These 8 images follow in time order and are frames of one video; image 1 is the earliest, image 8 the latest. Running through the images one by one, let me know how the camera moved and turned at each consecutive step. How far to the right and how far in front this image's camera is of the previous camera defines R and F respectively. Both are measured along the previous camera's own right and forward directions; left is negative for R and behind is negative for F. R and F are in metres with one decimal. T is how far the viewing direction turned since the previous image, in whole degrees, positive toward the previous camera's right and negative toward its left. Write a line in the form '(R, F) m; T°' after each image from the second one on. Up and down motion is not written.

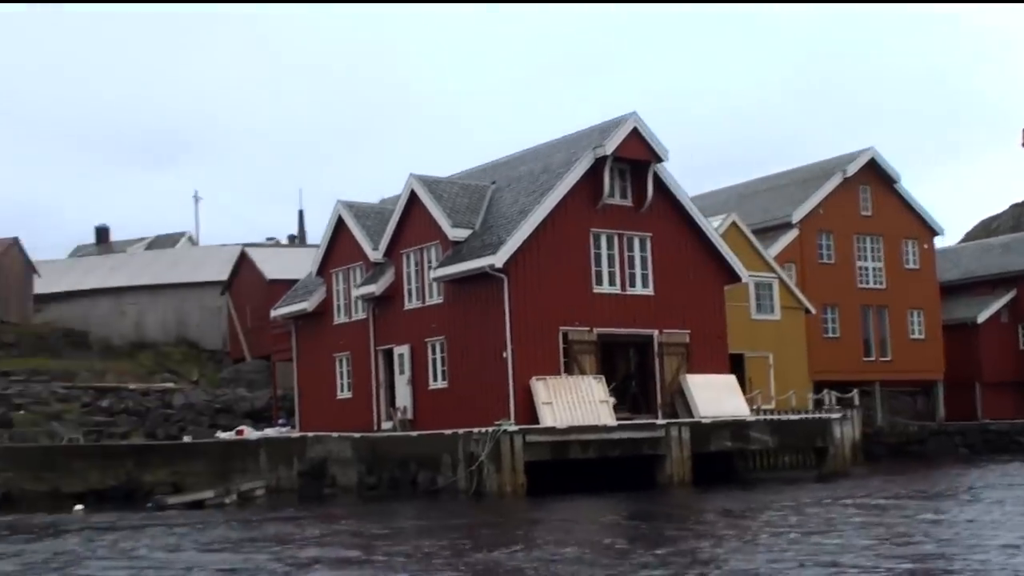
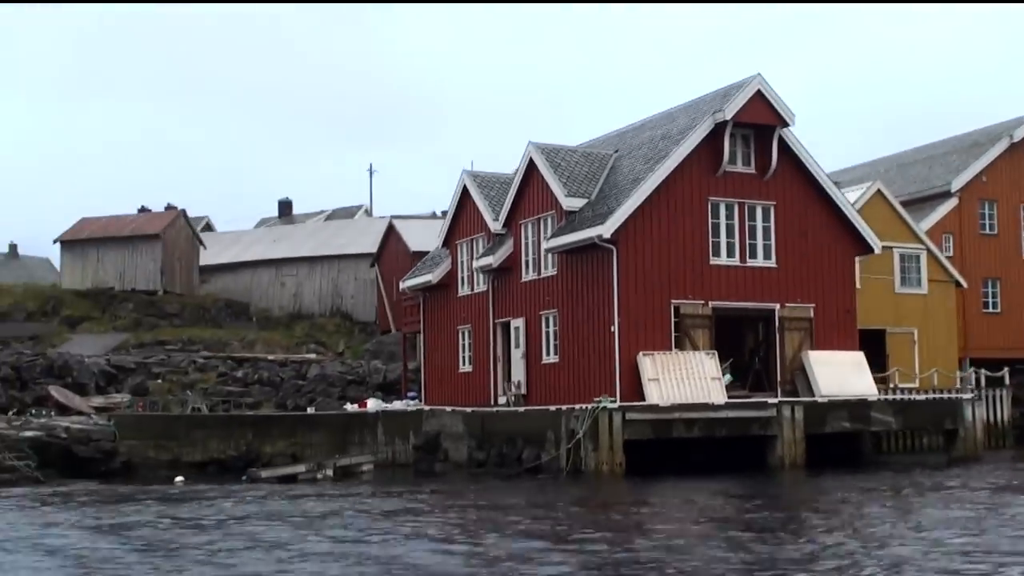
(+1.5, +0.8) m; -8°
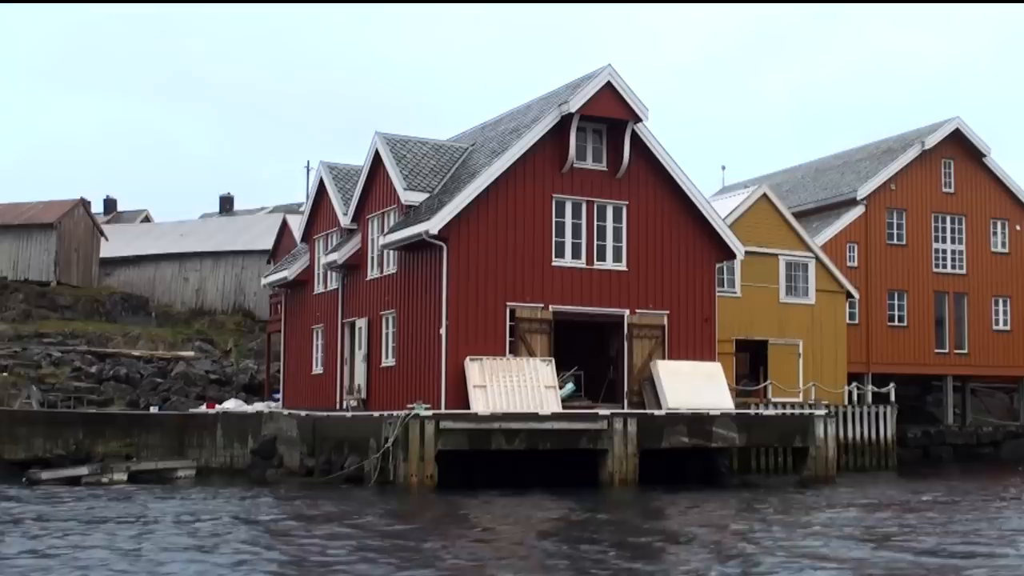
(+2.4, +1.5) m; +1°
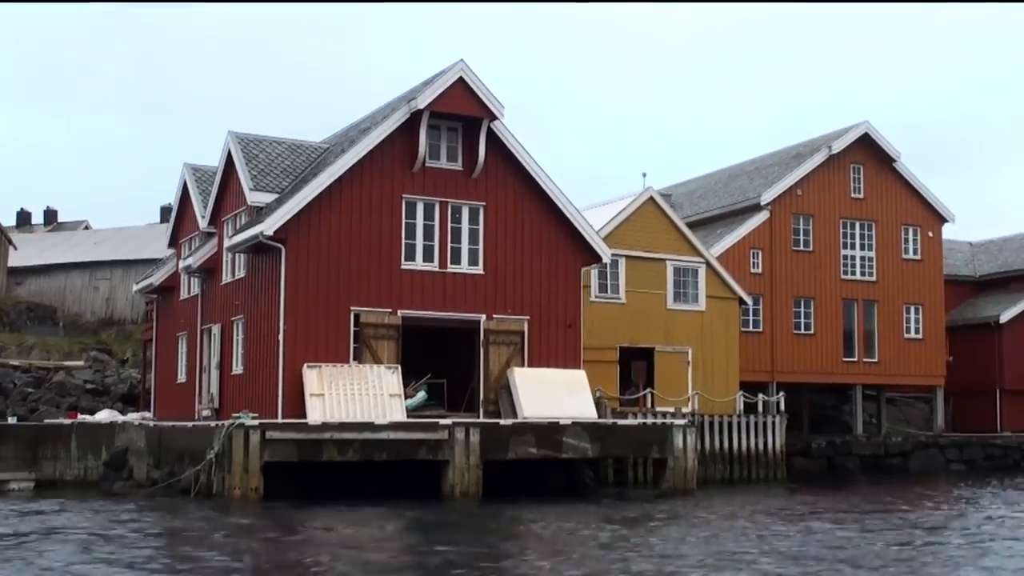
(+1.8, +1.0) m; +1°
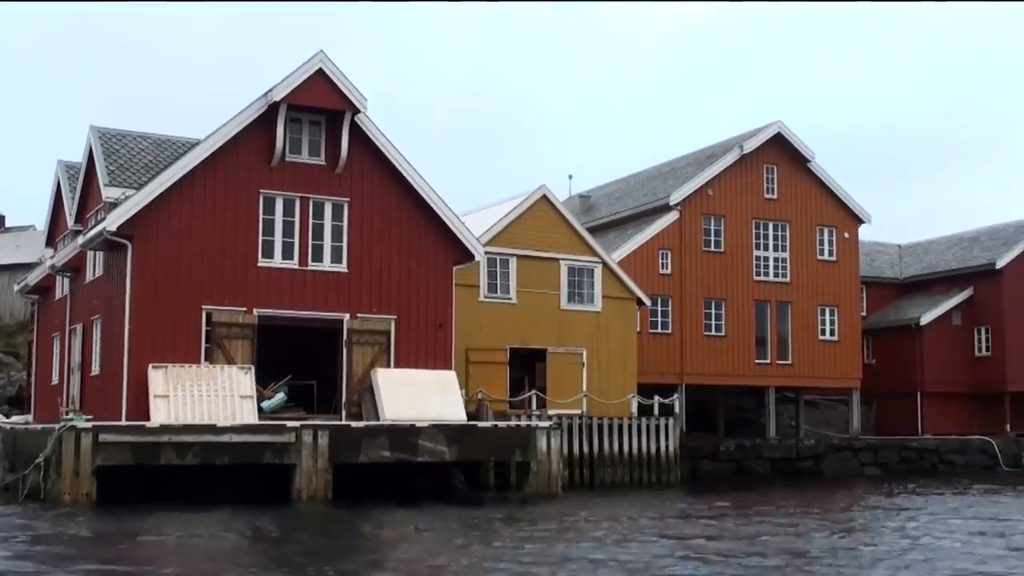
(+1.6, +0.7) m; +1°
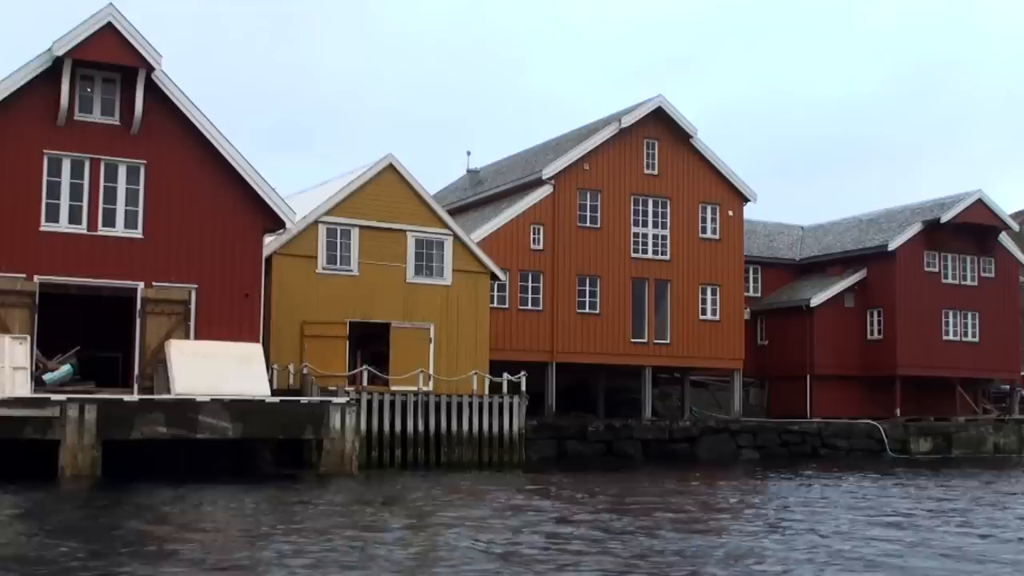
(+2.3, +1.0) m; +1°
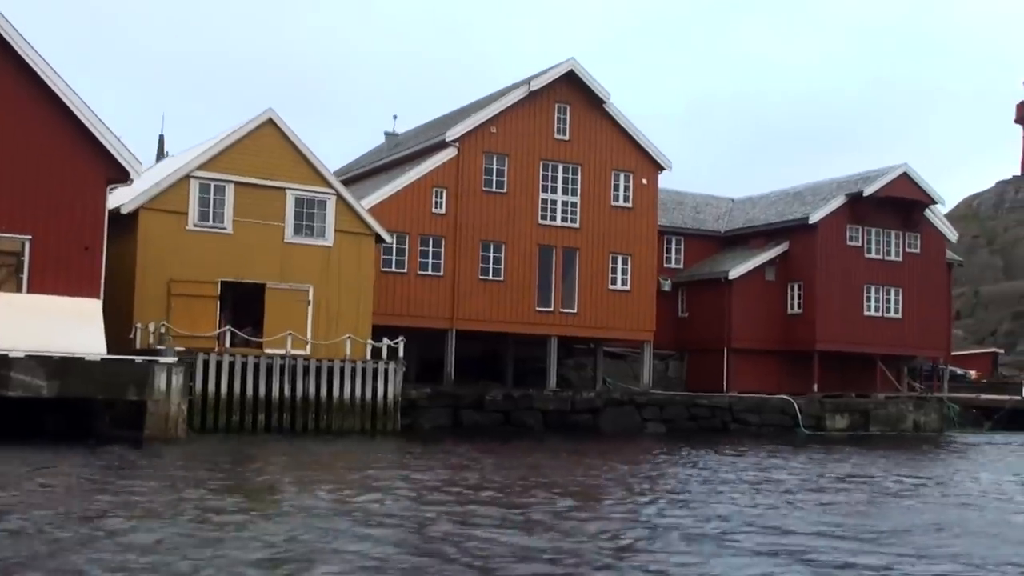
(+1.8, +0.9) m; +1°
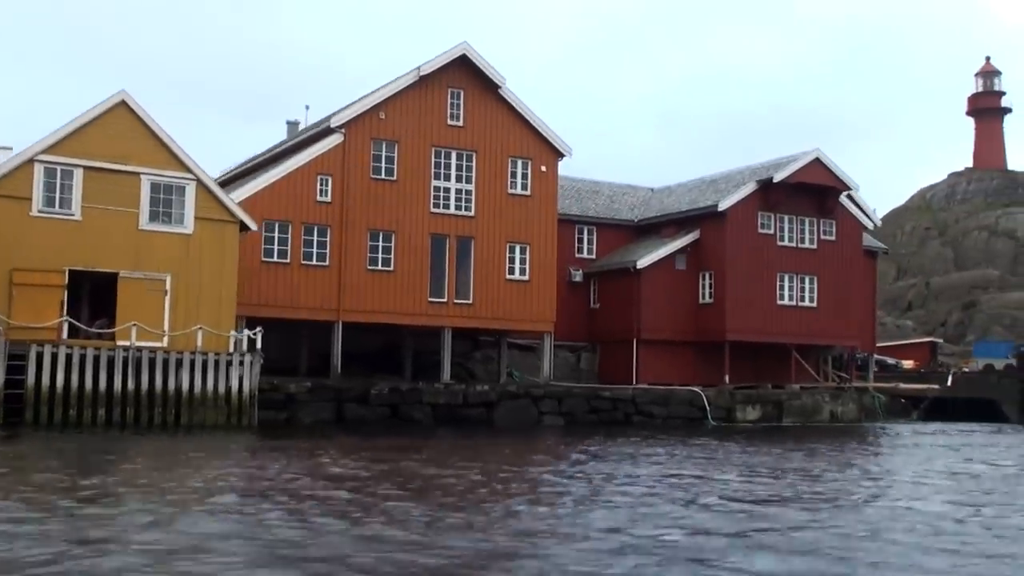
(+2.0, +1.0) m; +1°
